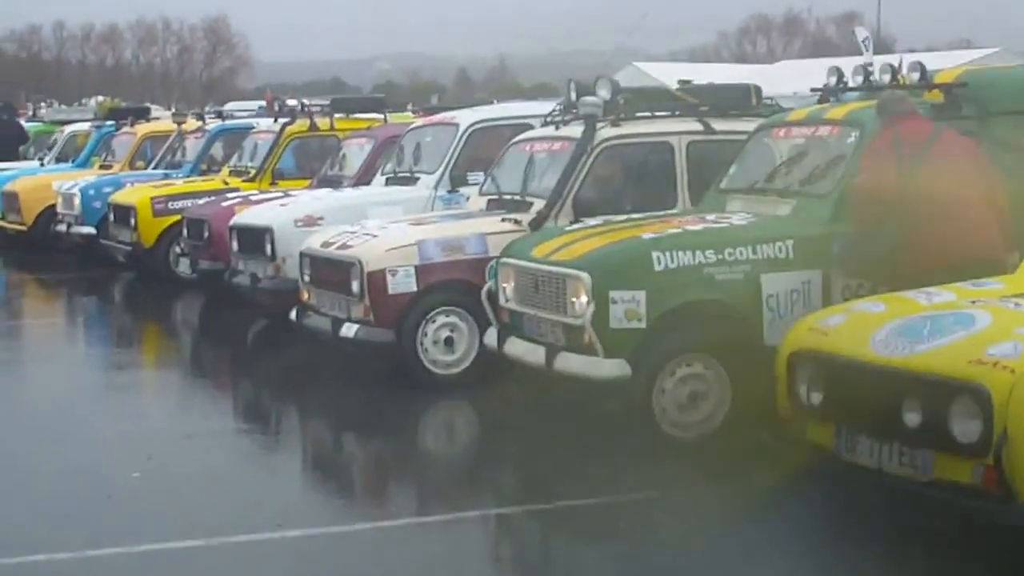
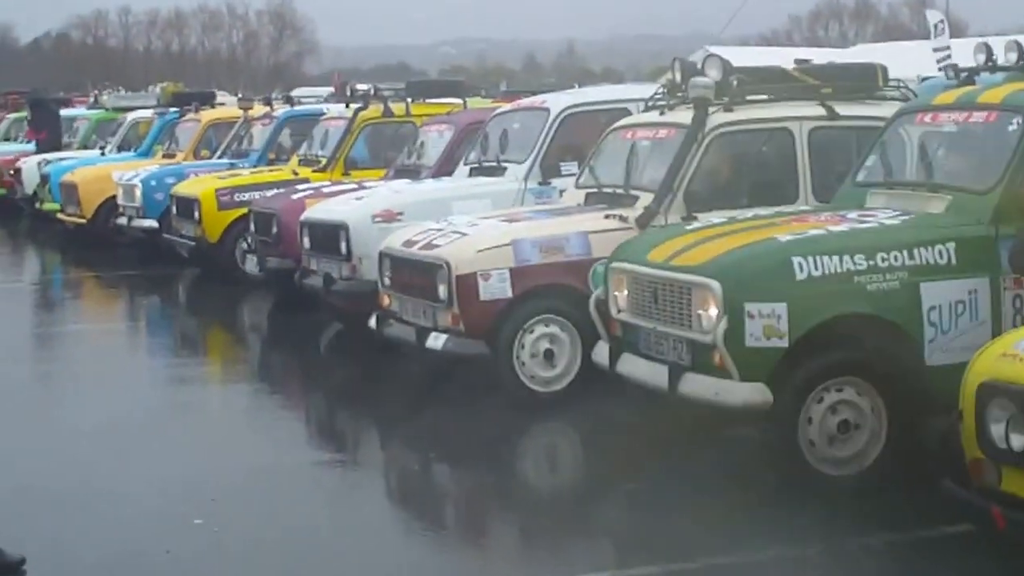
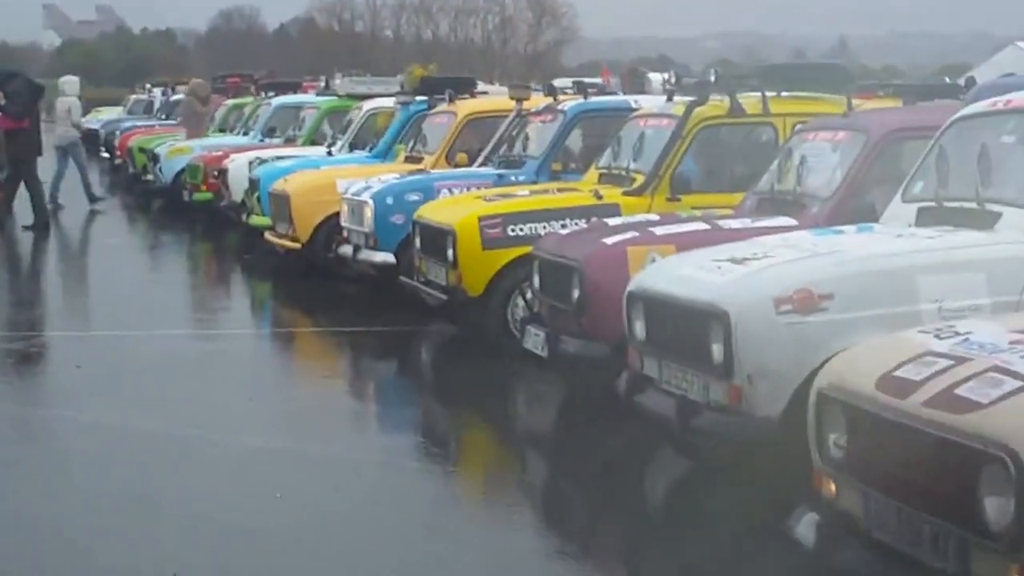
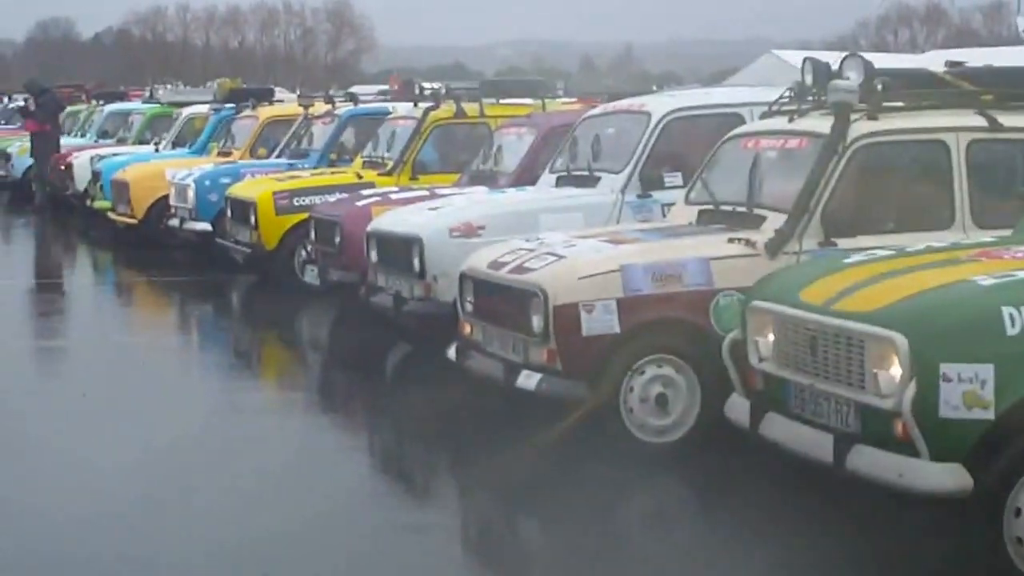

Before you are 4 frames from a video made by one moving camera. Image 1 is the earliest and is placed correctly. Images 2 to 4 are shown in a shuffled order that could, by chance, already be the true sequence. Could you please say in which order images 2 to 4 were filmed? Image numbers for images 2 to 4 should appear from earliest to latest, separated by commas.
2, 4, 3
